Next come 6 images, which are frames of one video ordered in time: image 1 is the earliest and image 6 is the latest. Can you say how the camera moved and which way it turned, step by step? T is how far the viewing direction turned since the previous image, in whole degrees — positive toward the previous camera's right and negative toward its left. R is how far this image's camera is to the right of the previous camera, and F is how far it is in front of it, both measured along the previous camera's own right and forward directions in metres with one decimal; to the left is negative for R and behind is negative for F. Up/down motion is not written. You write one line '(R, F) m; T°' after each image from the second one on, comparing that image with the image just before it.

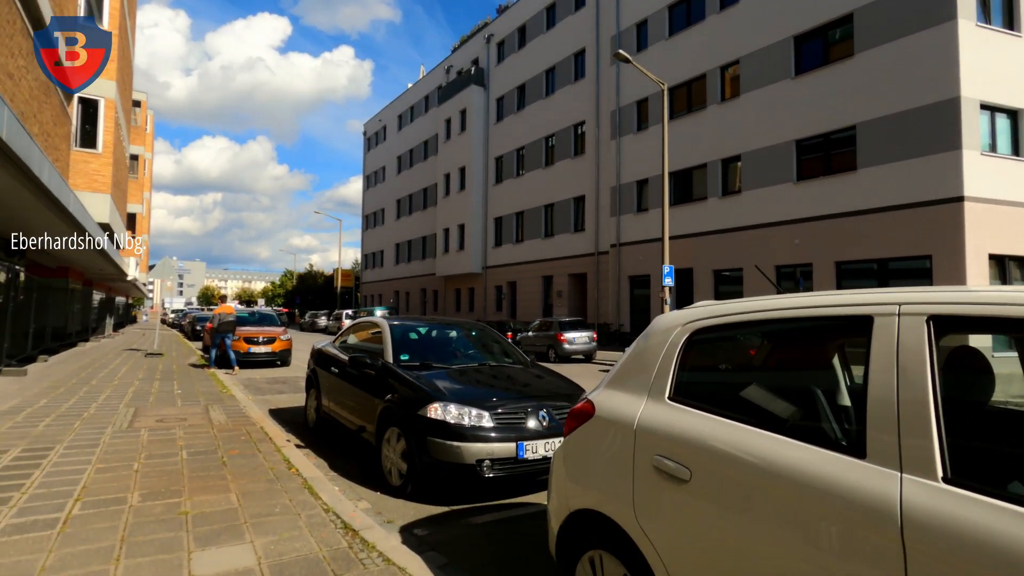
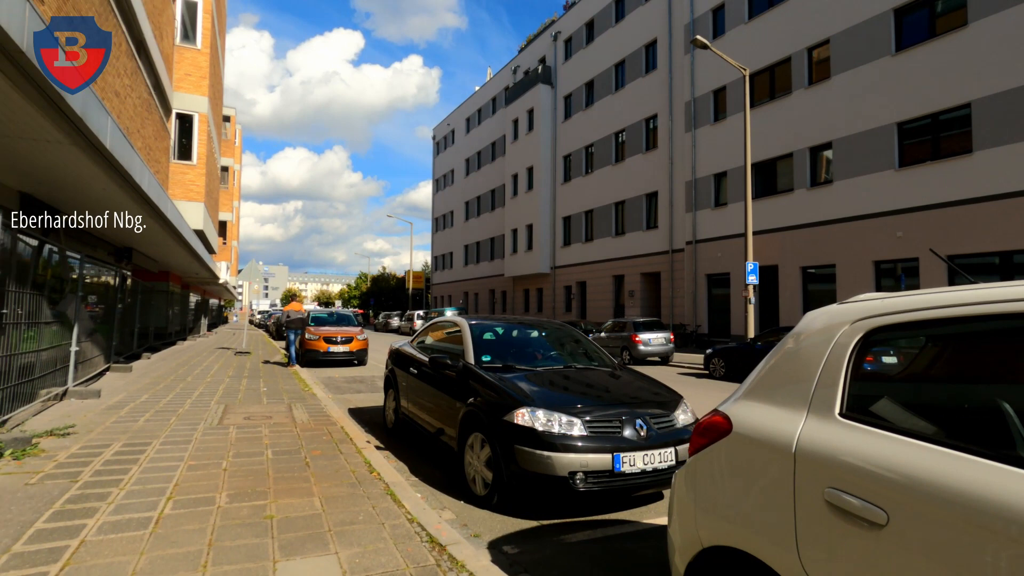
(-0.2, +0.3) m; -7°
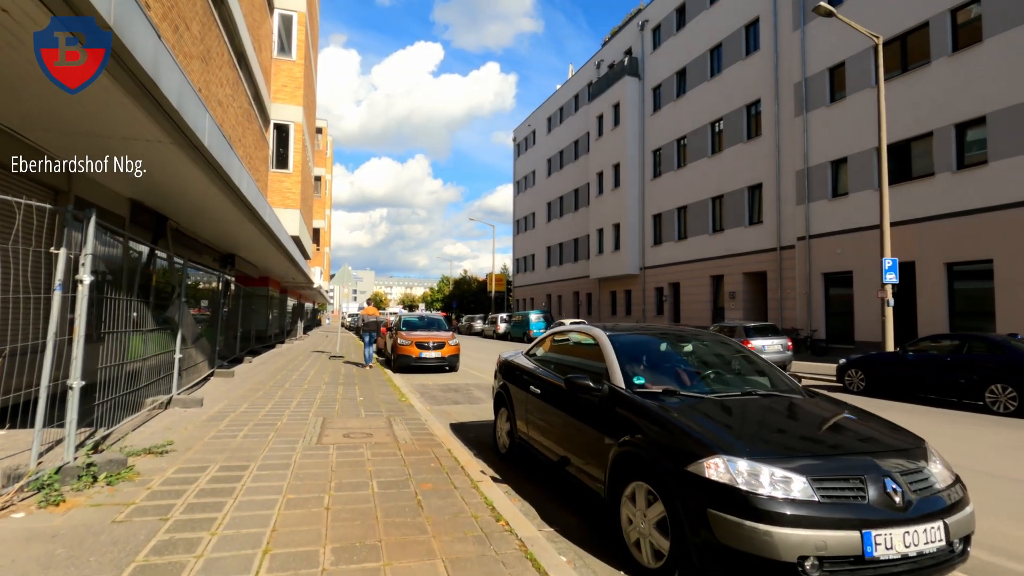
(-0.5, +0.9) m; -8°
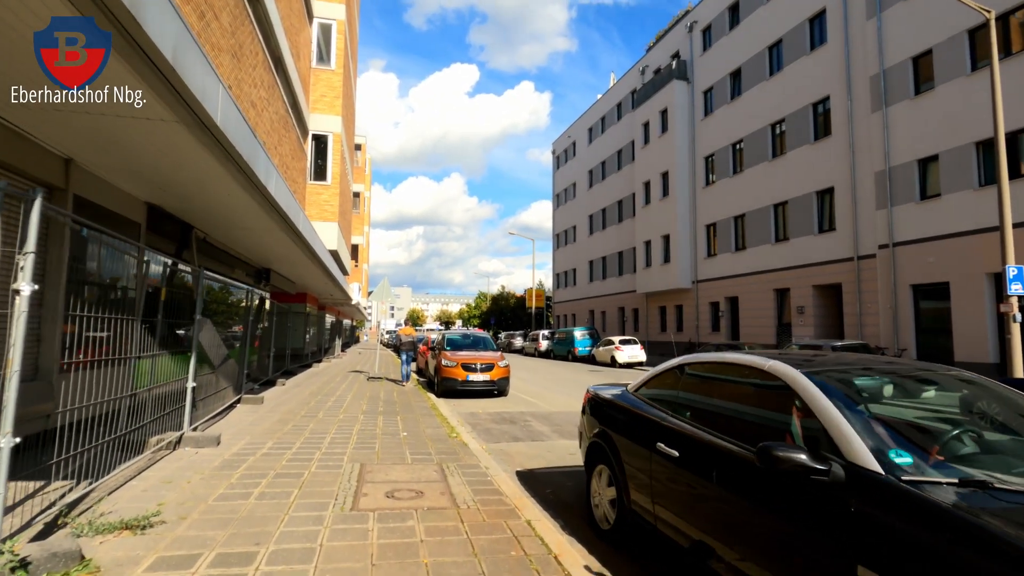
(-0.5, +1.4) m; -4°
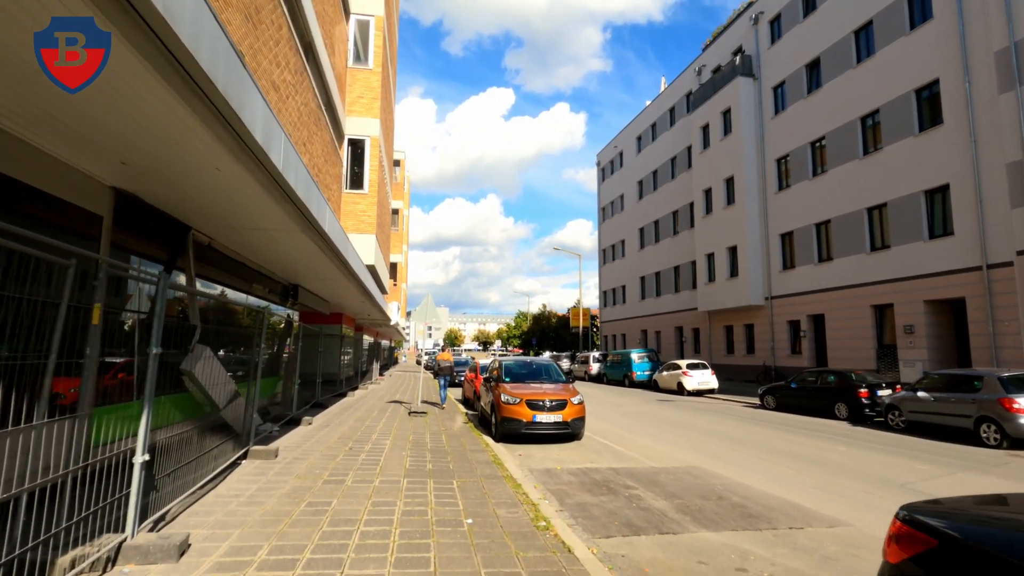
(-0.7, +2.4) m; -4°
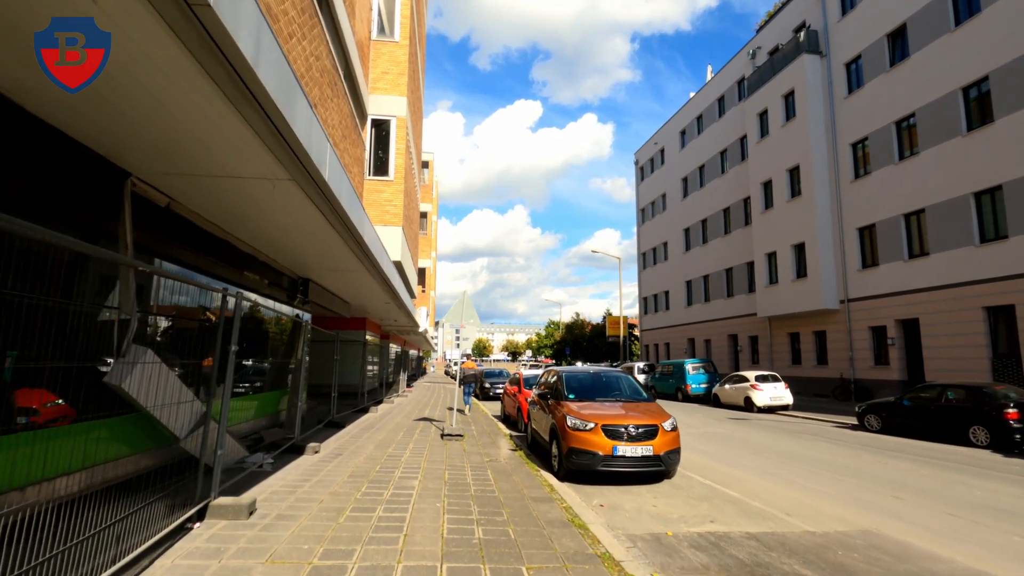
(-0.6, +2.5) m; -3°
